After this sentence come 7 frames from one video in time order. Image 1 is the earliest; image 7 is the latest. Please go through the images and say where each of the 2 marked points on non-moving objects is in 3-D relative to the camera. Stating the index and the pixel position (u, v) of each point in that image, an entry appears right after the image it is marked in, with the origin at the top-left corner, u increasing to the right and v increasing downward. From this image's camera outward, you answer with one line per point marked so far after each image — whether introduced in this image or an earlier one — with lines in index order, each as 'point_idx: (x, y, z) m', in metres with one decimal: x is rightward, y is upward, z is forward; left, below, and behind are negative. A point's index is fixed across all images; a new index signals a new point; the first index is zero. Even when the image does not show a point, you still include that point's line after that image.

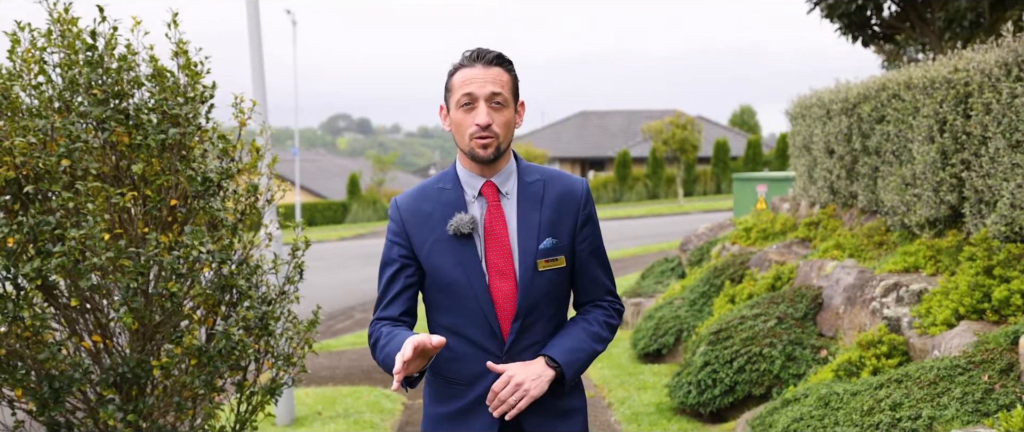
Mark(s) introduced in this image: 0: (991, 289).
0: (+2.8, -0.4, +4.5) m
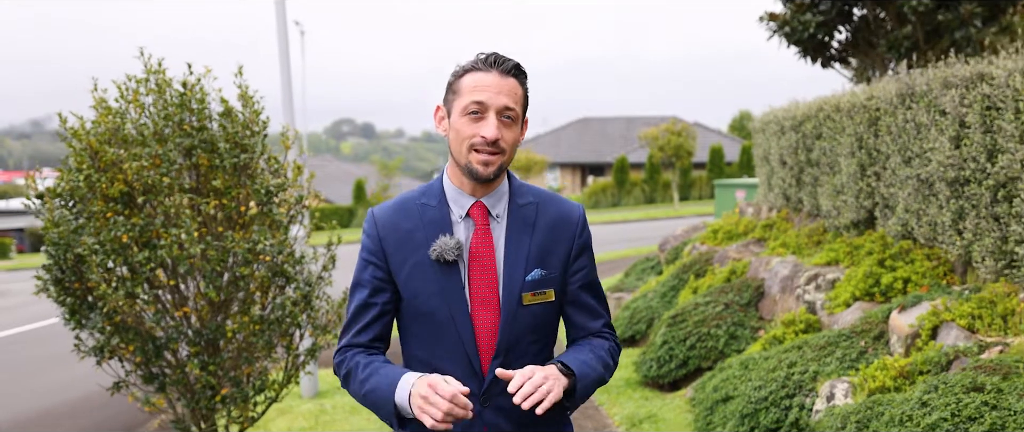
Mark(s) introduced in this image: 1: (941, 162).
0: (+2.7, -0.4, +5.6) m
1: (+3.0, +0.4, +5.4) m
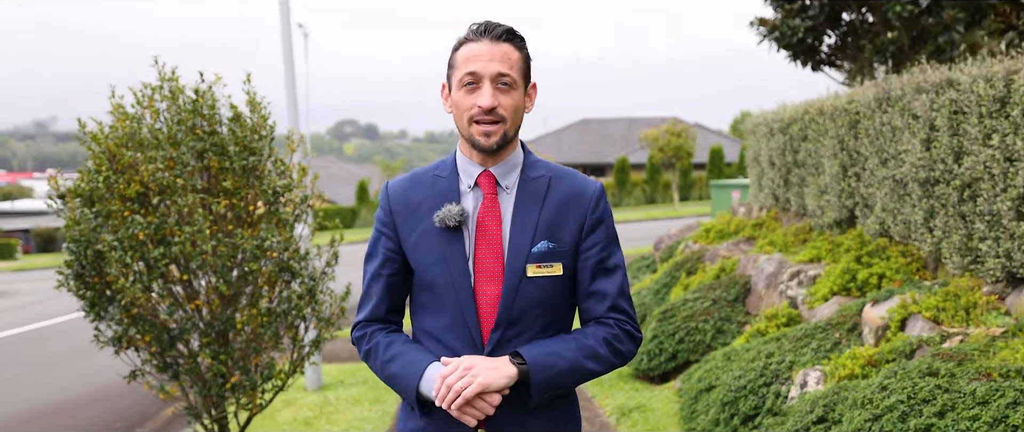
0: (+2.7, -0.4, +5.9) m
1: (+3.0, +0.4, +5.6) m
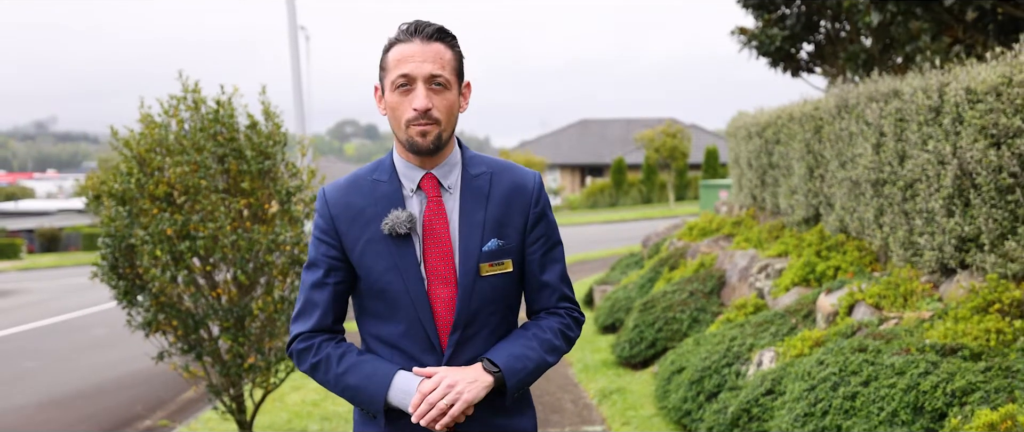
0: (+2.6, -0.4, +6.5) m
1: (+2.9, +0.4, +6.2) m
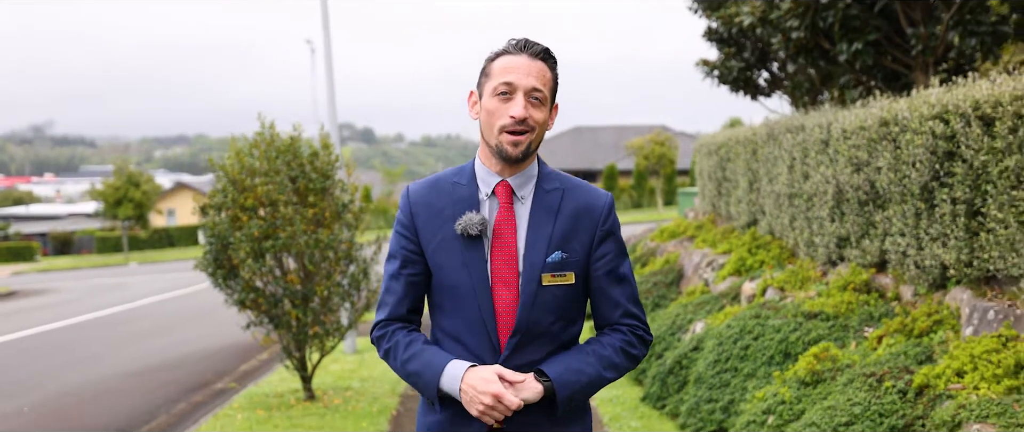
0: (+2.6, -0.5, +8.3) m
1: (+2.9, +0.3, +8.0) m
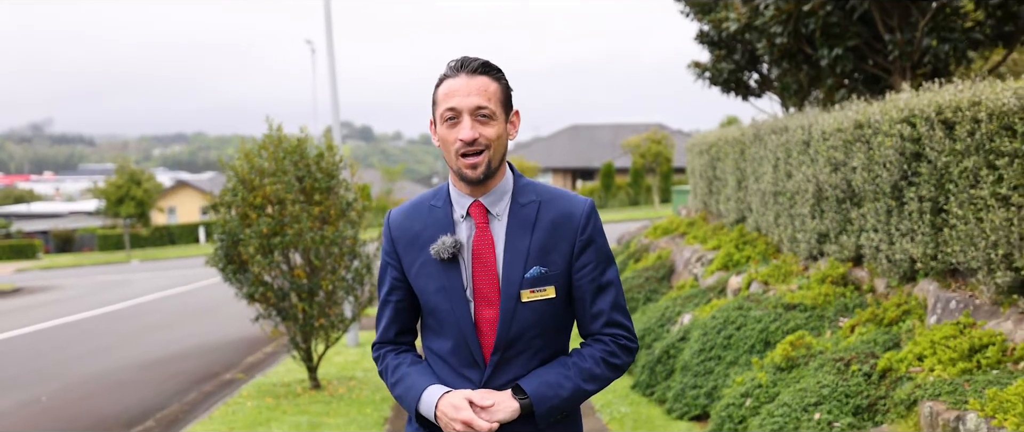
0: (+2.5, -0.4, +8.6) m
1: (+2.8, +0.4, +8.4) m
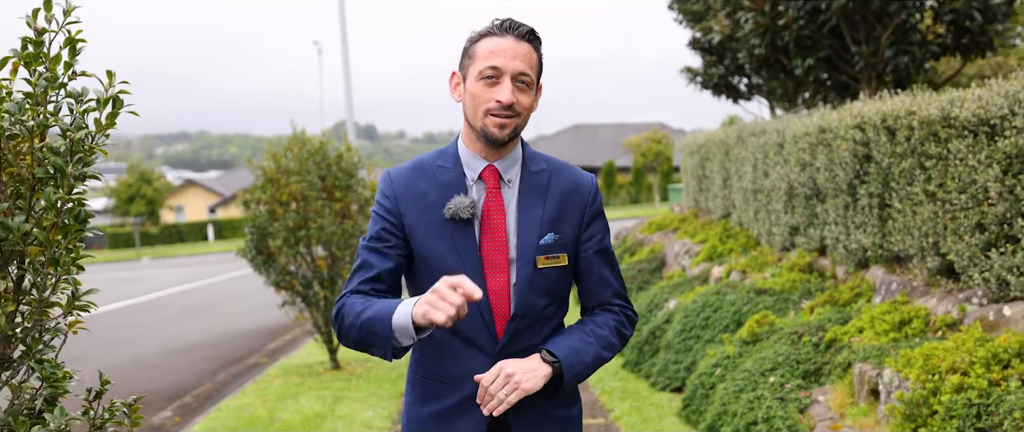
0: (+2.5, -0.4, +9.4) m
1: (+2.9, +0.4, +9.1) m
